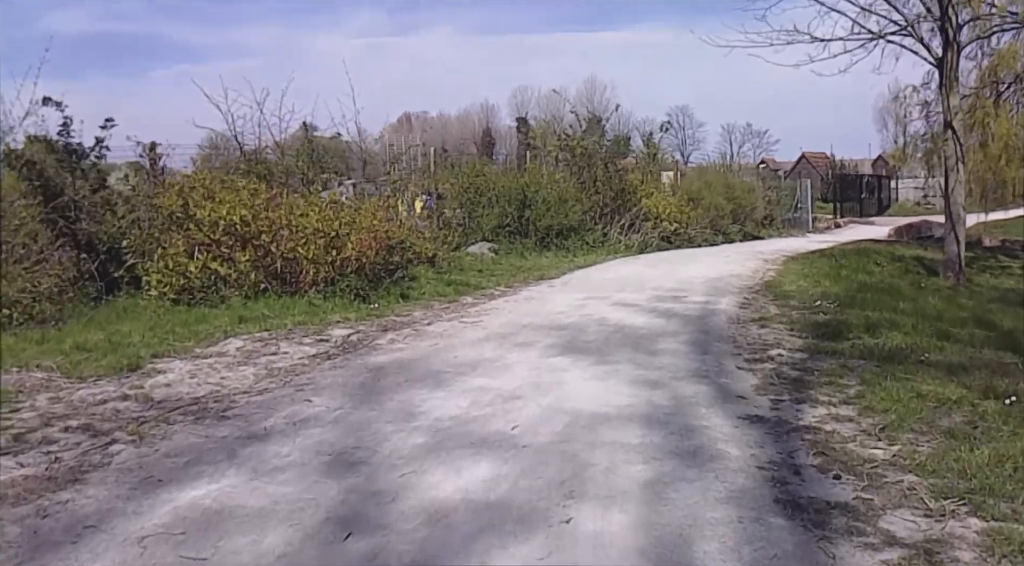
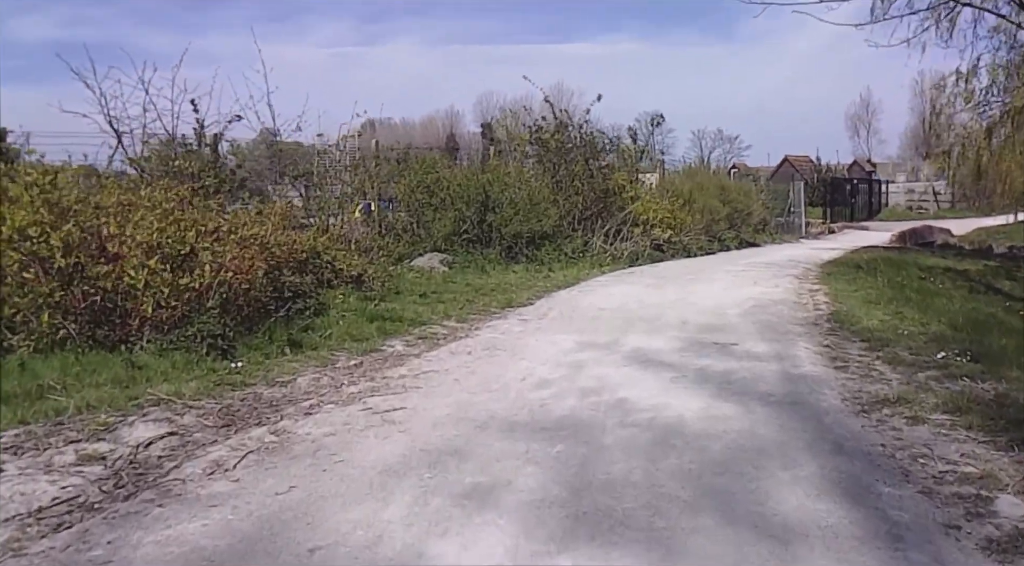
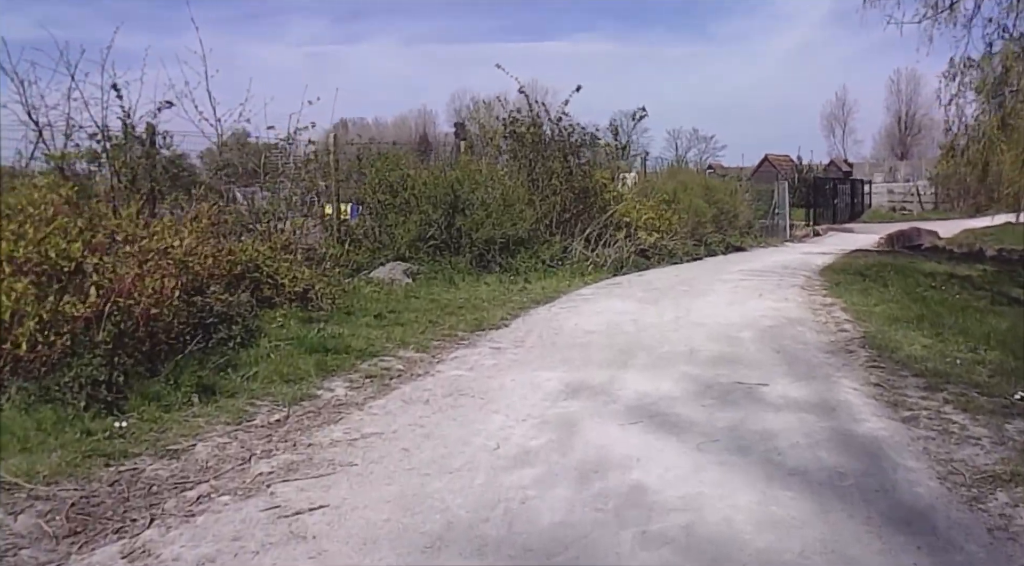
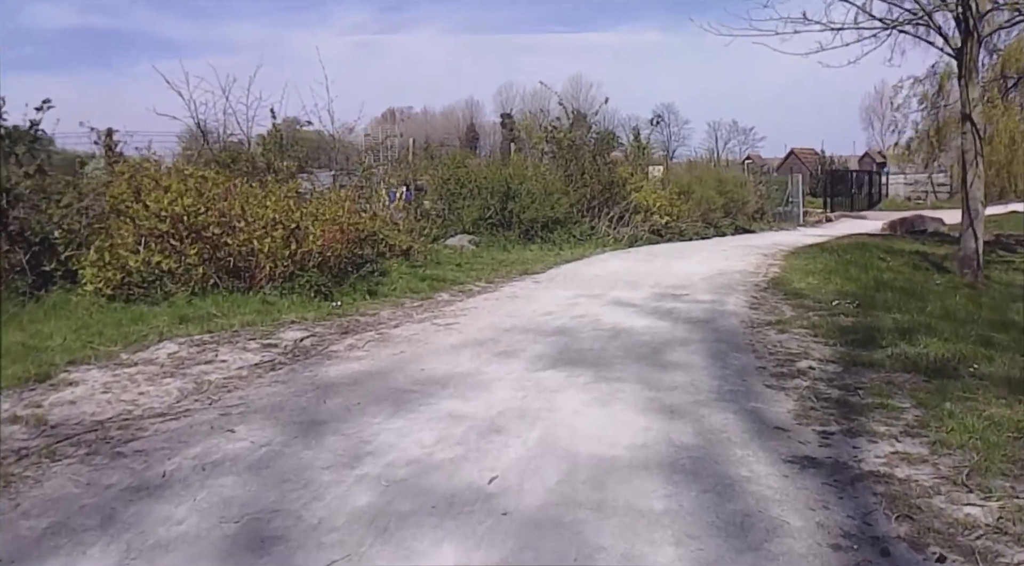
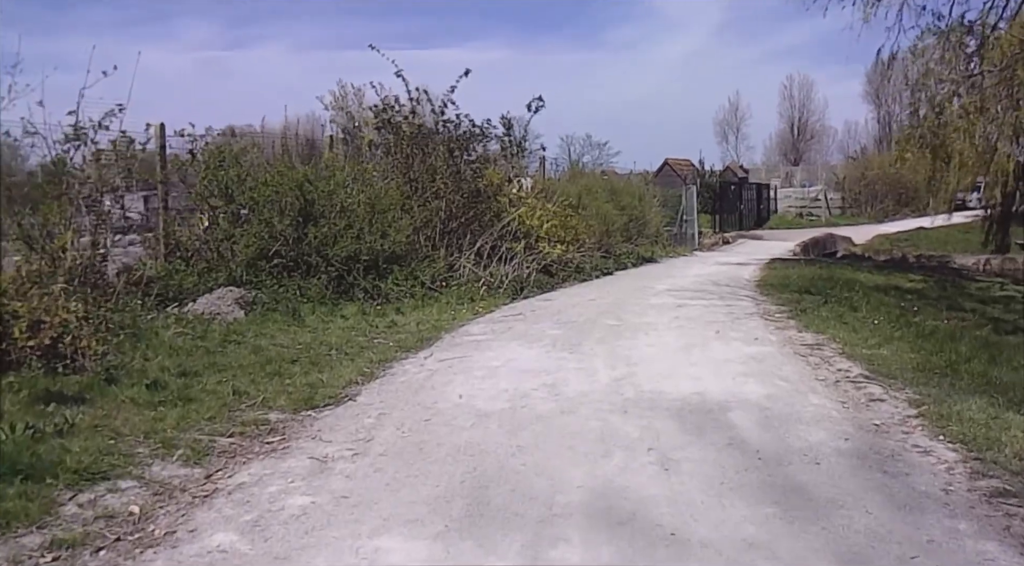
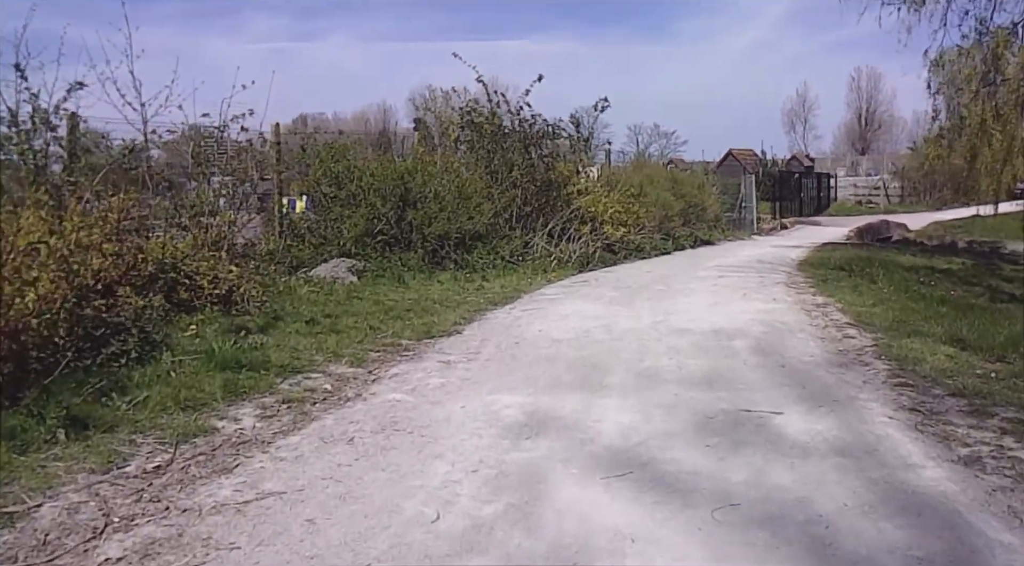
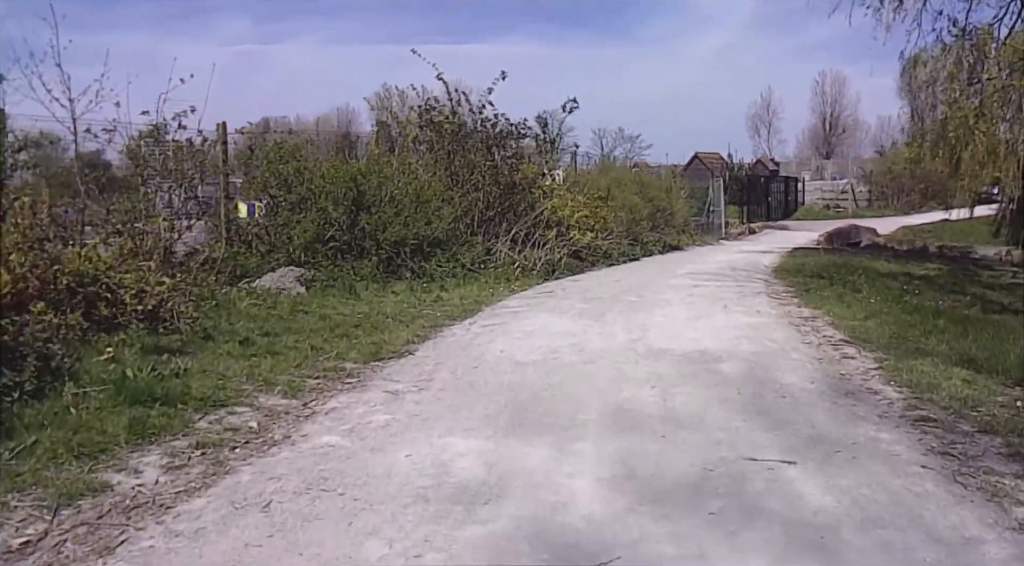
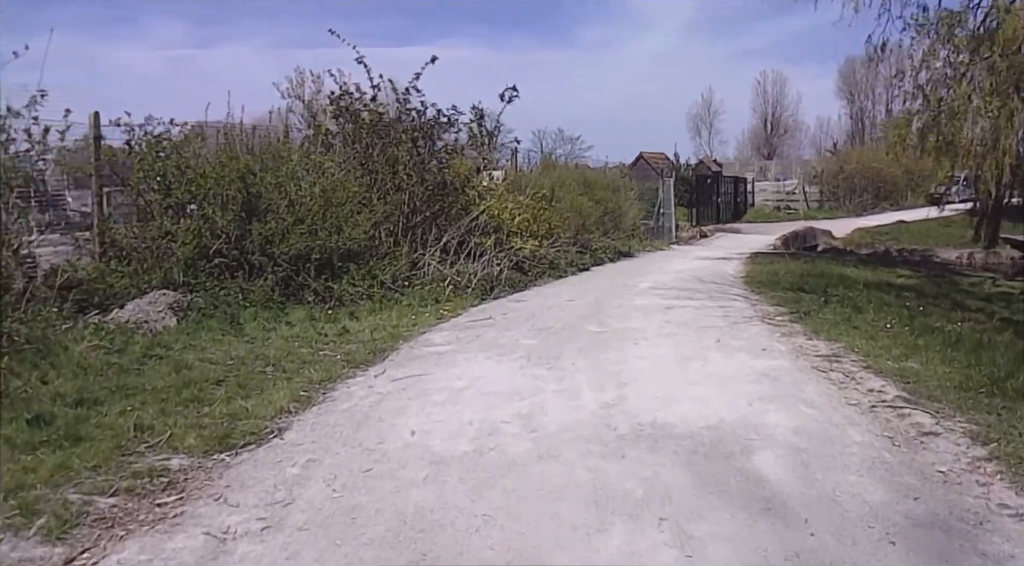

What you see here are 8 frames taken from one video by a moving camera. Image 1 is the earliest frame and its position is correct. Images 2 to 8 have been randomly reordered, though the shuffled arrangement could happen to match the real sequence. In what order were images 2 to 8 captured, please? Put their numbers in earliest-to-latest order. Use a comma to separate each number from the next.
4, 2, 3, 6, 7, 5, 8
